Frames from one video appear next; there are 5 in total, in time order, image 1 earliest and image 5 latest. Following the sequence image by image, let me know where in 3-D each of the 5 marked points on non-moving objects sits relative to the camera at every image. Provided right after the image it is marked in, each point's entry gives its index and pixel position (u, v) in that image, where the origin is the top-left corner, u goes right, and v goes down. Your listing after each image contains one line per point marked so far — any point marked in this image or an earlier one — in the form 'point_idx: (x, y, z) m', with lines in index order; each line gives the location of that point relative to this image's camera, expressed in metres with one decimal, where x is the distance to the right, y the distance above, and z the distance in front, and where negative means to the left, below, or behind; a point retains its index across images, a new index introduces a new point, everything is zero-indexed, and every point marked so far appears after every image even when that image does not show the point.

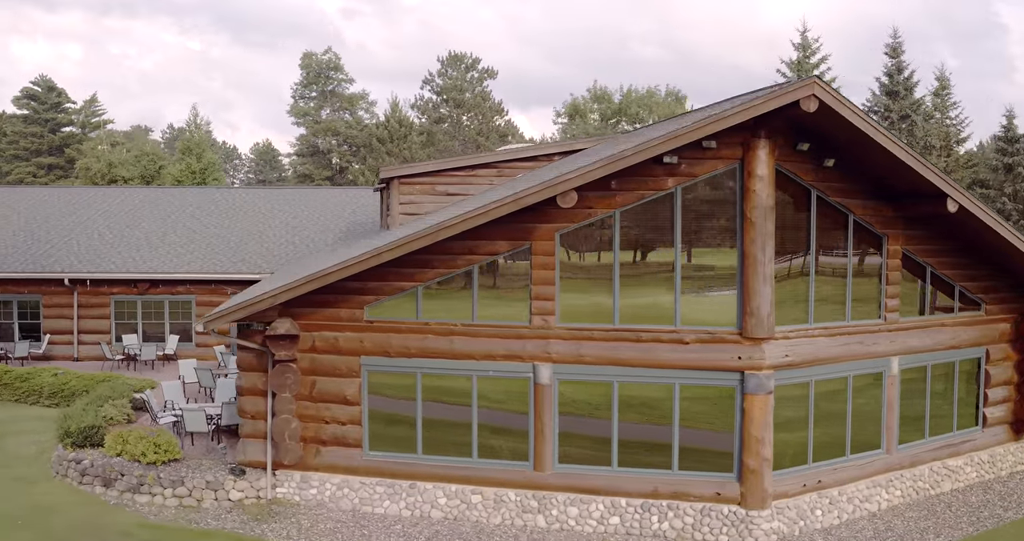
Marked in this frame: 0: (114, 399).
0: (-5.7, -1.9, +16.4) m
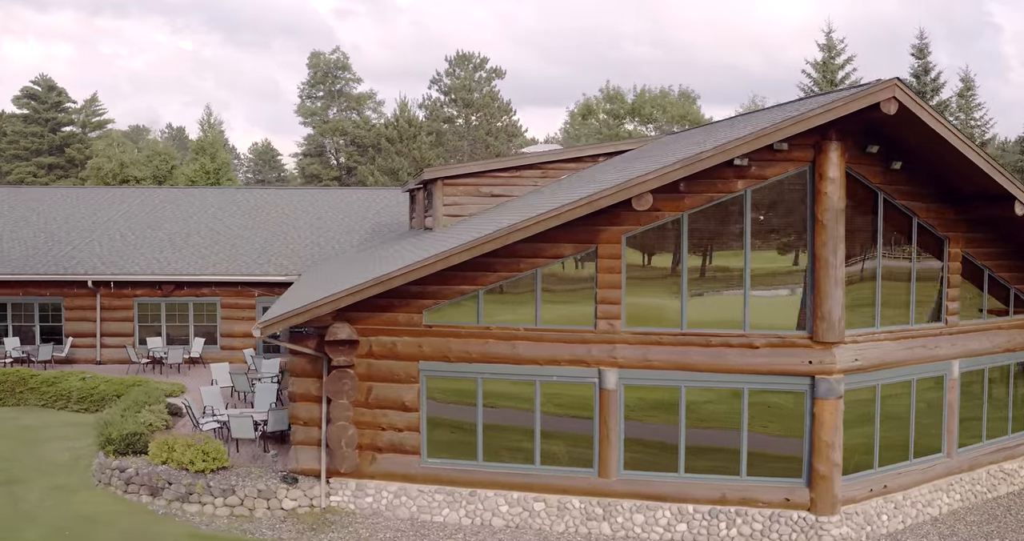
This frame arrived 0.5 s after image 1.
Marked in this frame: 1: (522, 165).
0: (-5.1, -1.9, +16.1) m
1: (+0.1, +1.5, +16.1) m
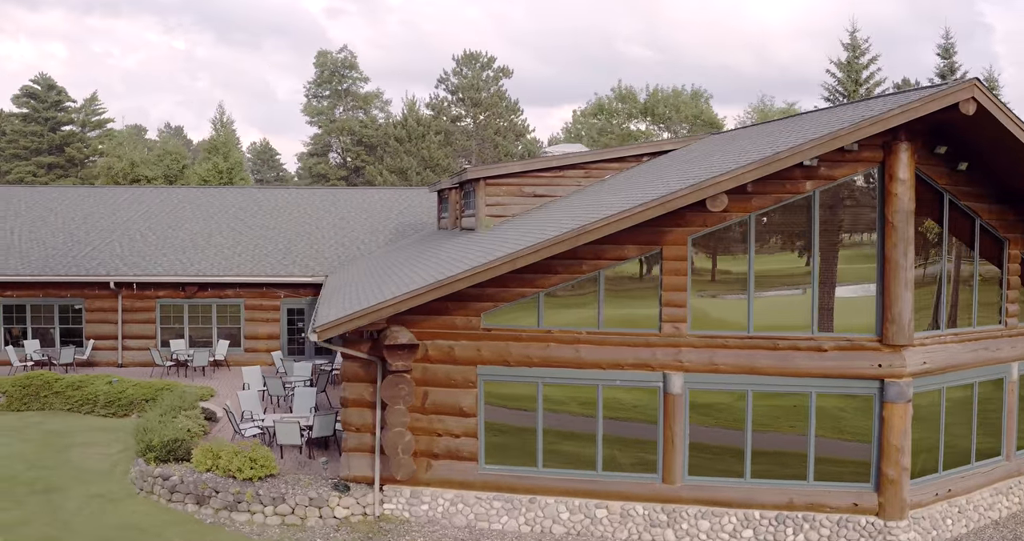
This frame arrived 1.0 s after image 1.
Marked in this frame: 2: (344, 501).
0: (-4.5, -1.9, +15.7) m
1: (+0.8, +1.5, +15.8) m
2: (-1.8, -2.5, +12.4) m
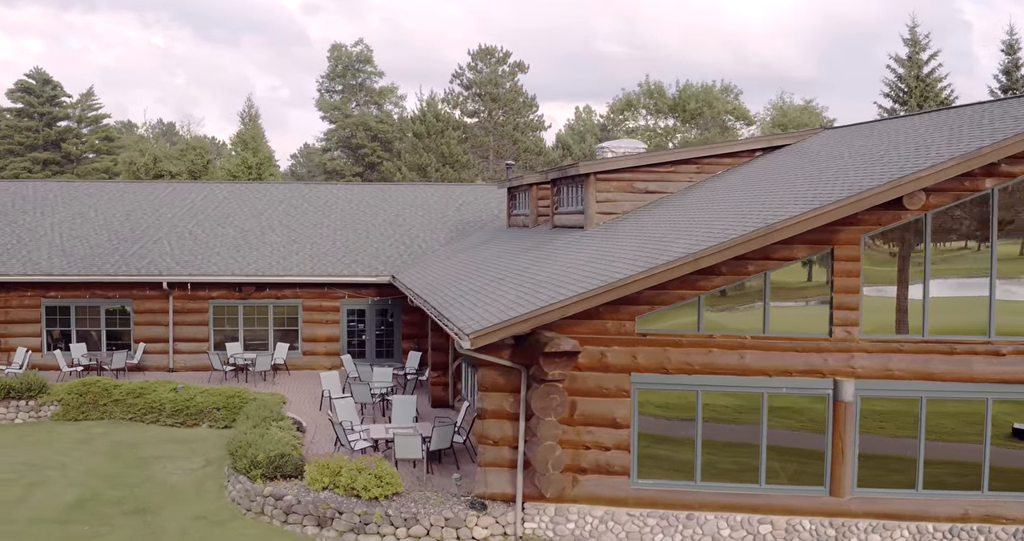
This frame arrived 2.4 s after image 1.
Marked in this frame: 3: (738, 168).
0: (-3.0, -1.9, +14.6) m
1: (+2.2, +1.5, +14.9) m
2: (-0.3, -2.5, +11.4) m
3: (+3.0, +1.3, +14.9) m
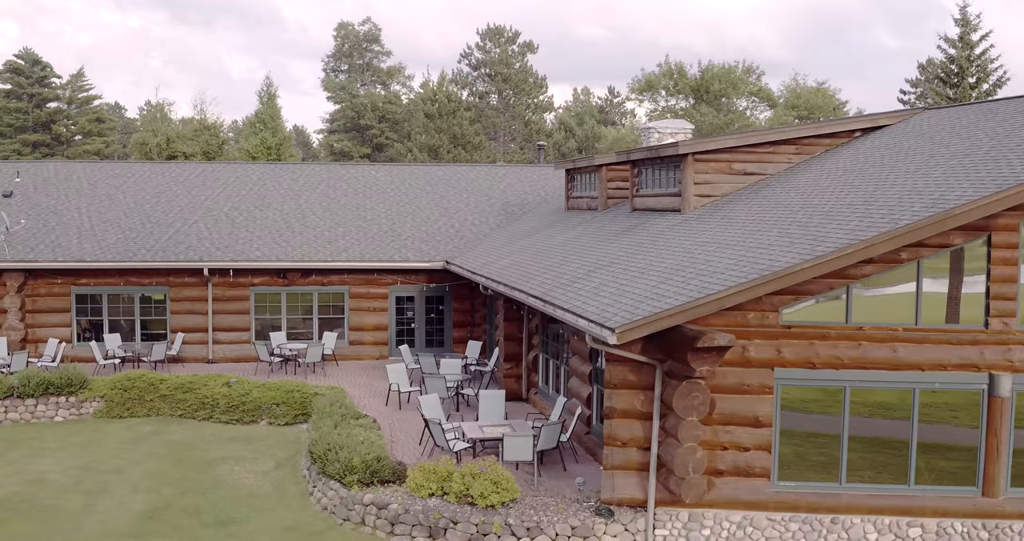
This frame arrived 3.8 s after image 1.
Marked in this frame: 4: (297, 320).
0: (-1.9, -1.7, +13.6) m
1: (+3.3, +1.6, +14.0) m
2: (+0.9, -2.4, +10.5) m
3: (+4.1, +1.5, +14.0) m
4: (-3.6, -0.8, +19.2) m
